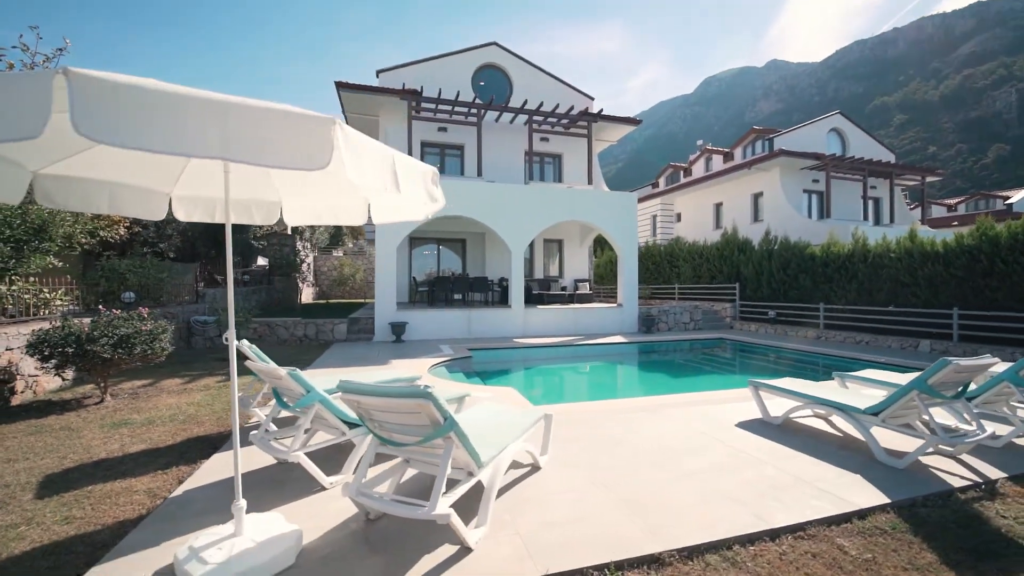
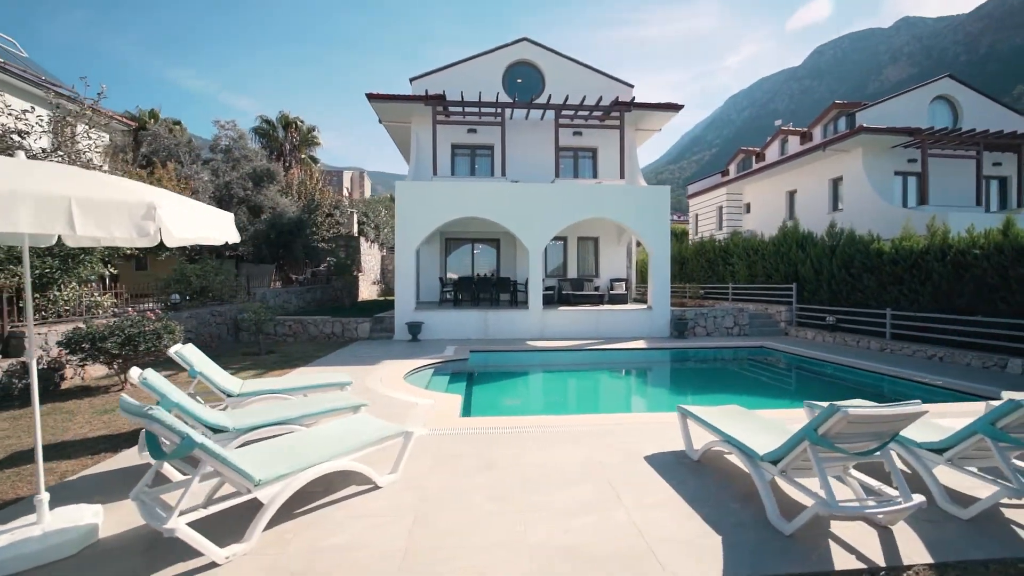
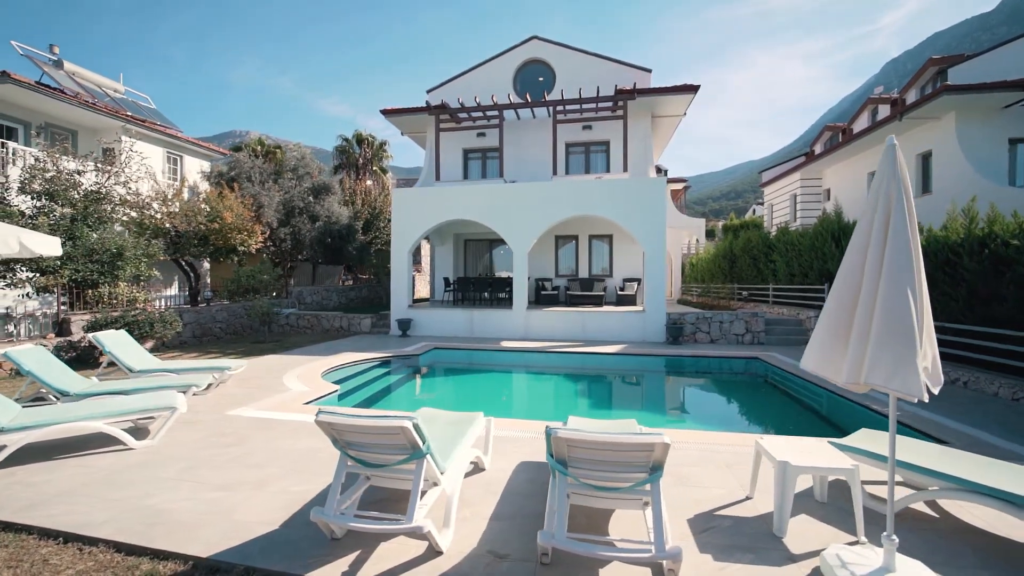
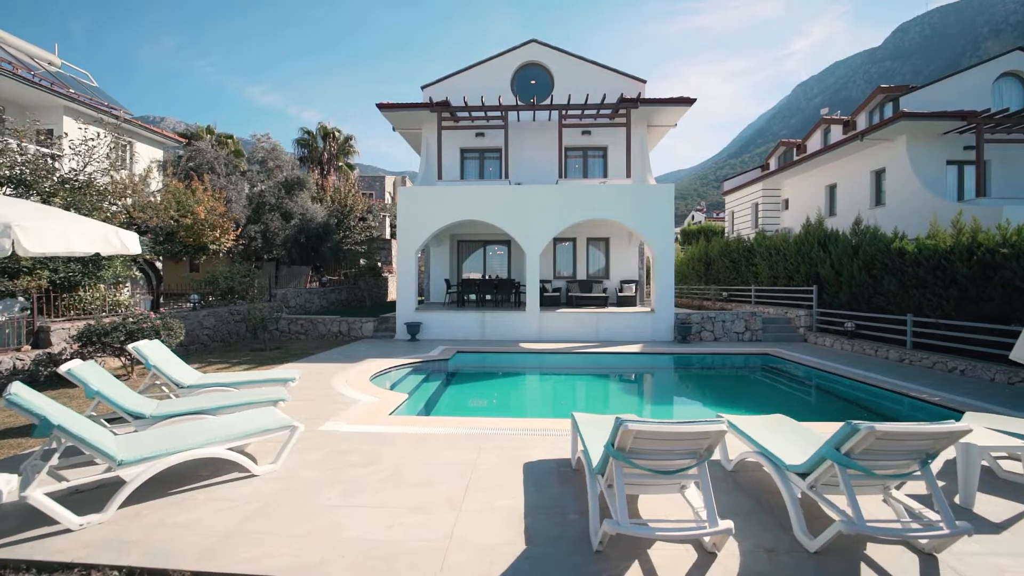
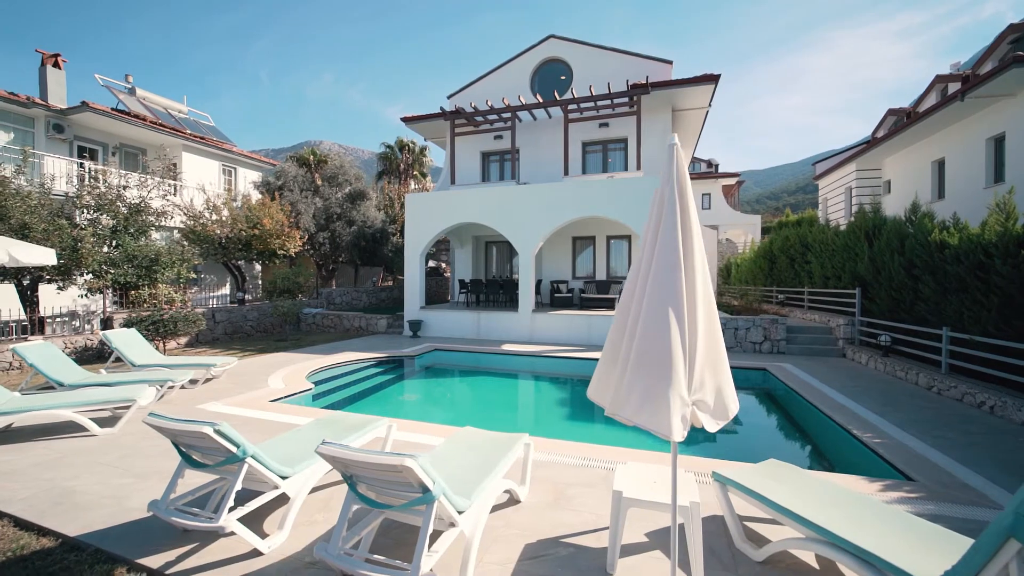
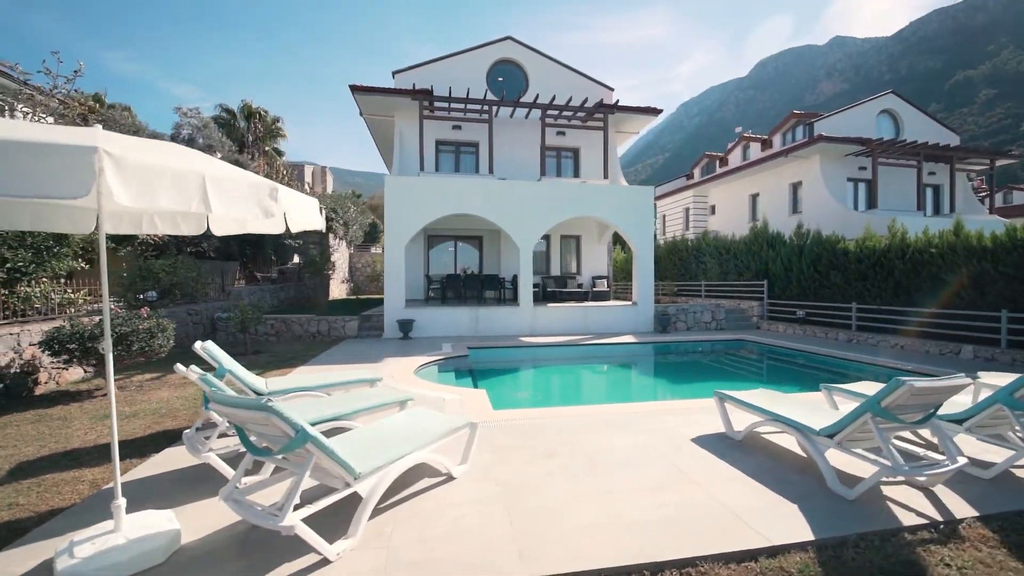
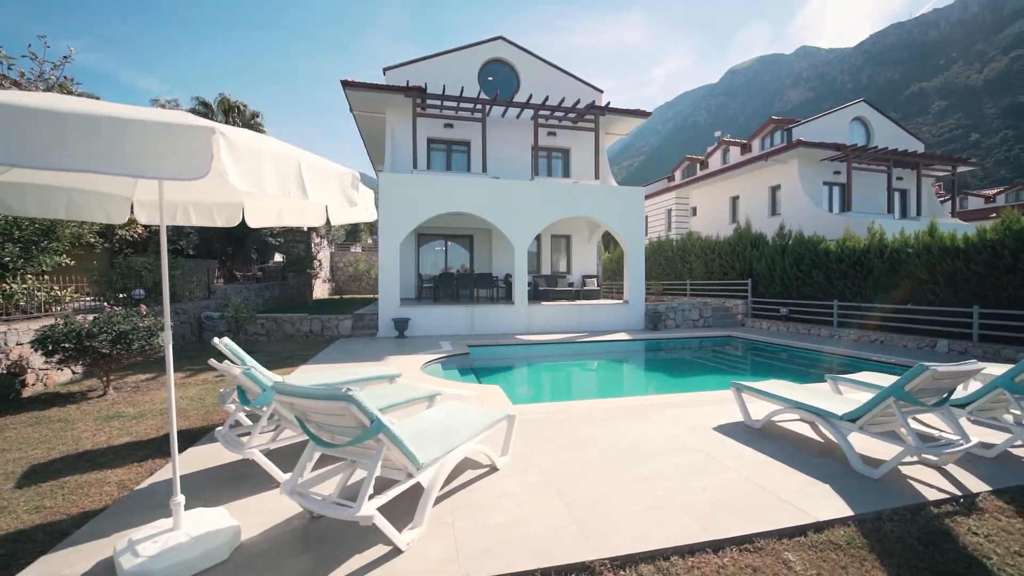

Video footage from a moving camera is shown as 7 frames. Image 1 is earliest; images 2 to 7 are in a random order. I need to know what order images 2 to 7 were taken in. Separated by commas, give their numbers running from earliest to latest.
7, 6, 2, 4, 3, 5
